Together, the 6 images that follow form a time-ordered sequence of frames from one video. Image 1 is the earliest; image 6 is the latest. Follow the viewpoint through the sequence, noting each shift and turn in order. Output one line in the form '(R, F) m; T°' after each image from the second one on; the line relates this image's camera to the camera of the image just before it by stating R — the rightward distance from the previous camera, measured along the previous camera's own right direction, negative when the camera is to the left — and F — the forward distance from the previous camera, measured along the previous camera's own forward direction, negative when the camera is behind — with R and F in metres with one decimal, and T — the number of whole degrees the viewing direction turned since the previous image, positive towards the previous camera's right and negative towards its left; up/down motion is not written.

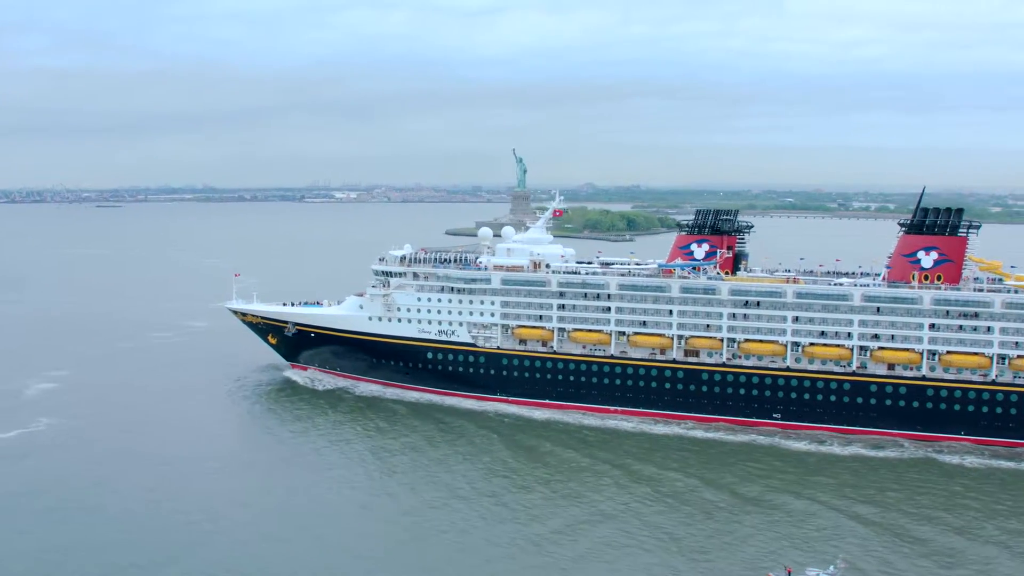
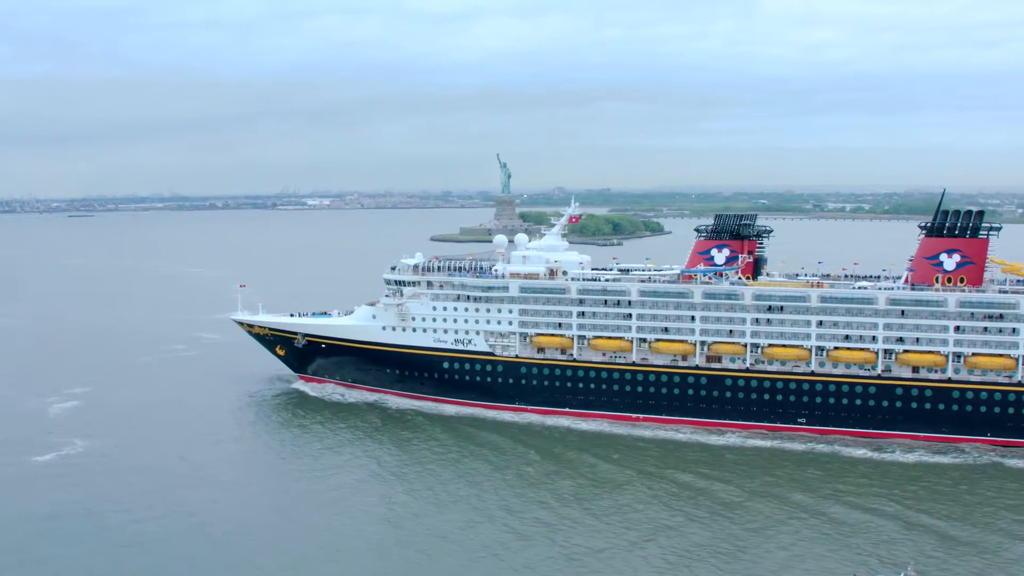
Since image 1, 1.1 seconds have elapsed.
(-1.1, +0.2) m; +1°
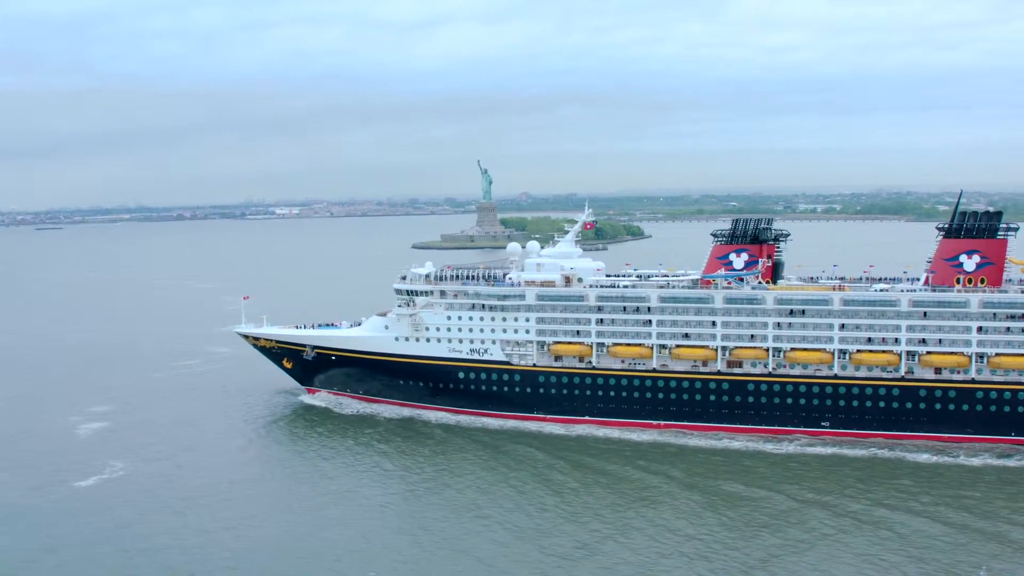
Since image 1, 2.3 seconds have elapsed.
(-1.1, +0.3) m; +2°
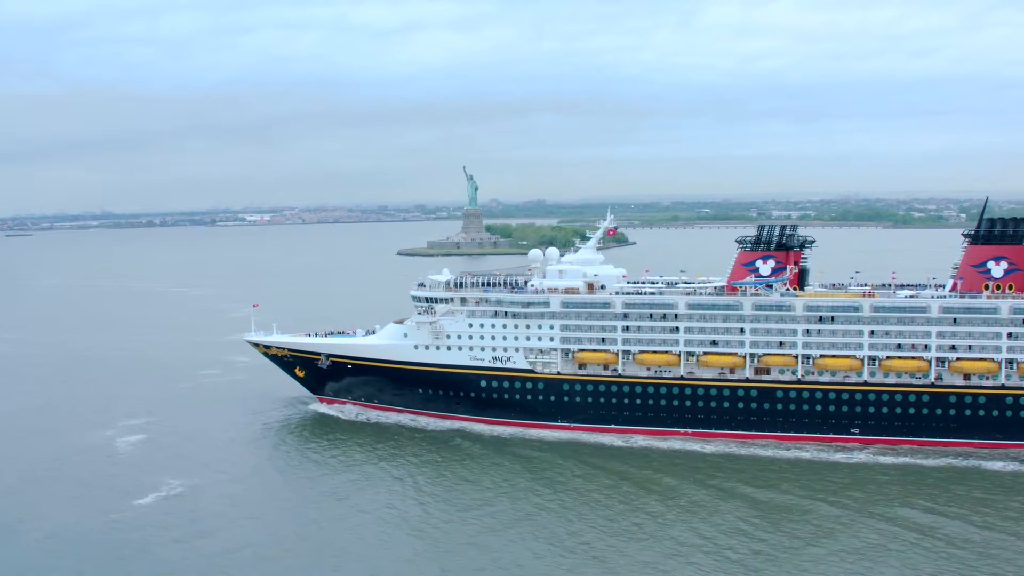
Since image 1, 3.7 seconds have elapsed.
(-1.3, +0.3) m; +2°
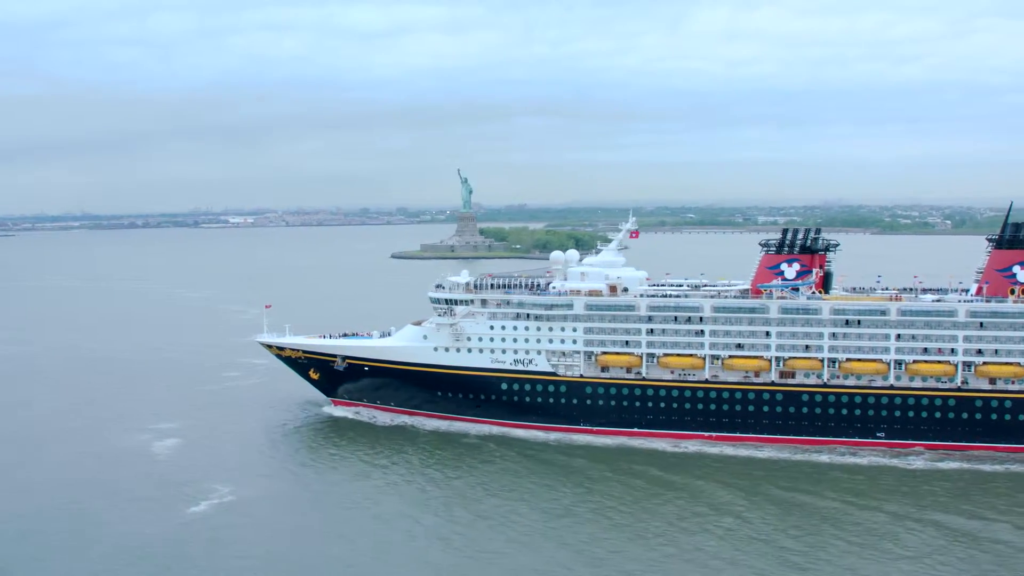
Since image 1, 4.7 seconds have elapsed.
(-1.0, +0.1) m; +1°
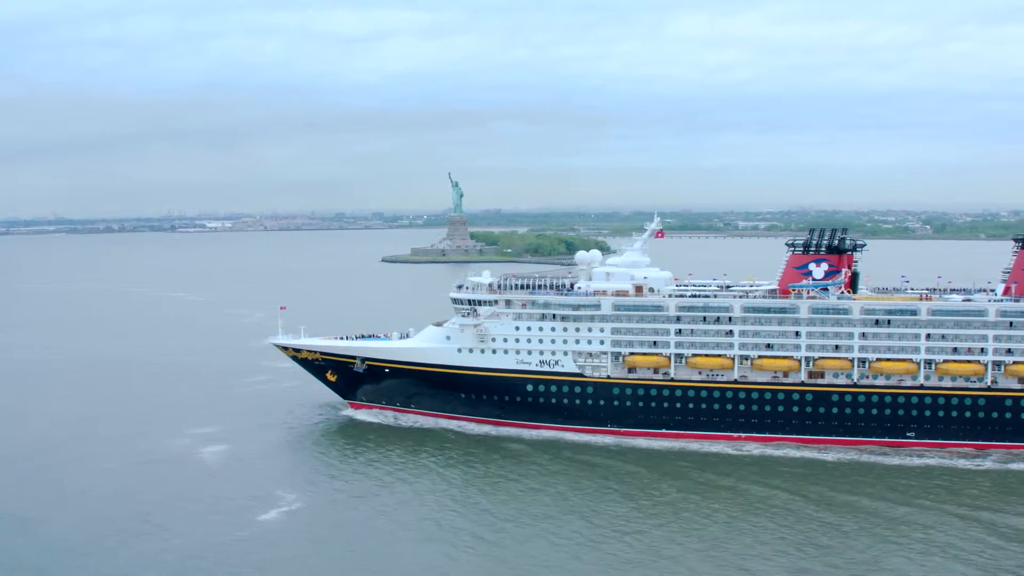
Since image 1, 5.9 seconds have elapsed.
(-1.2, +0.2) m; +1°
